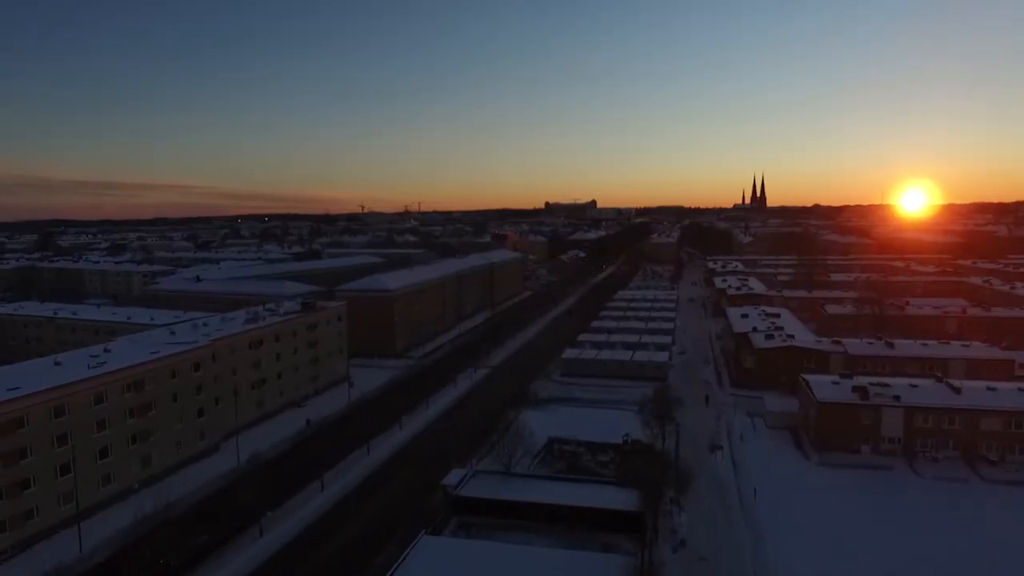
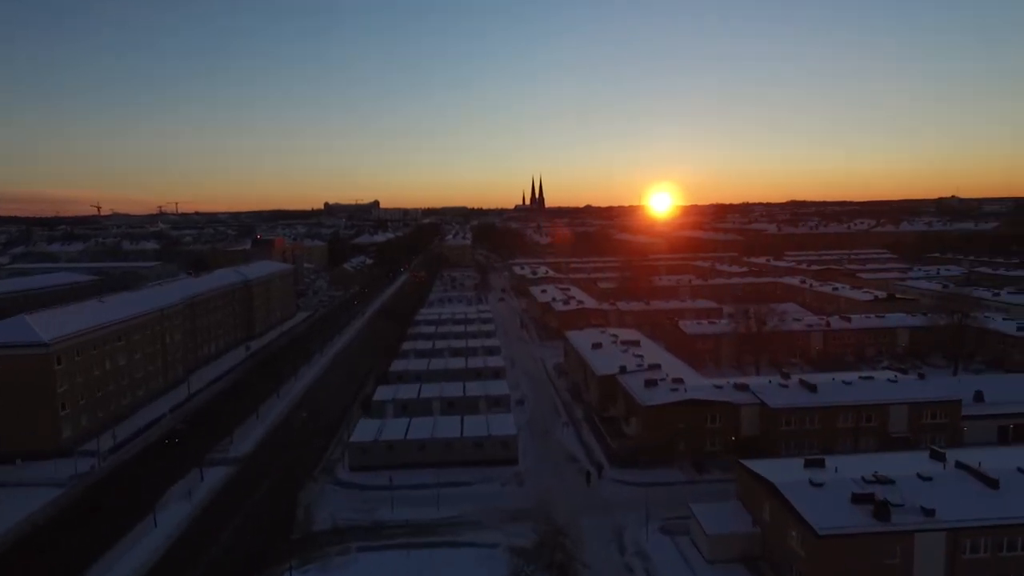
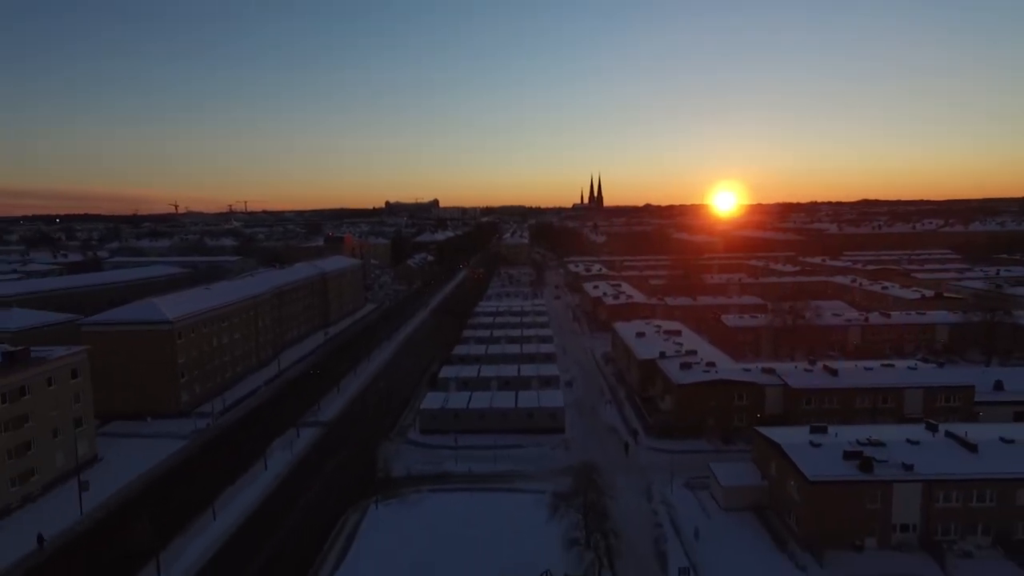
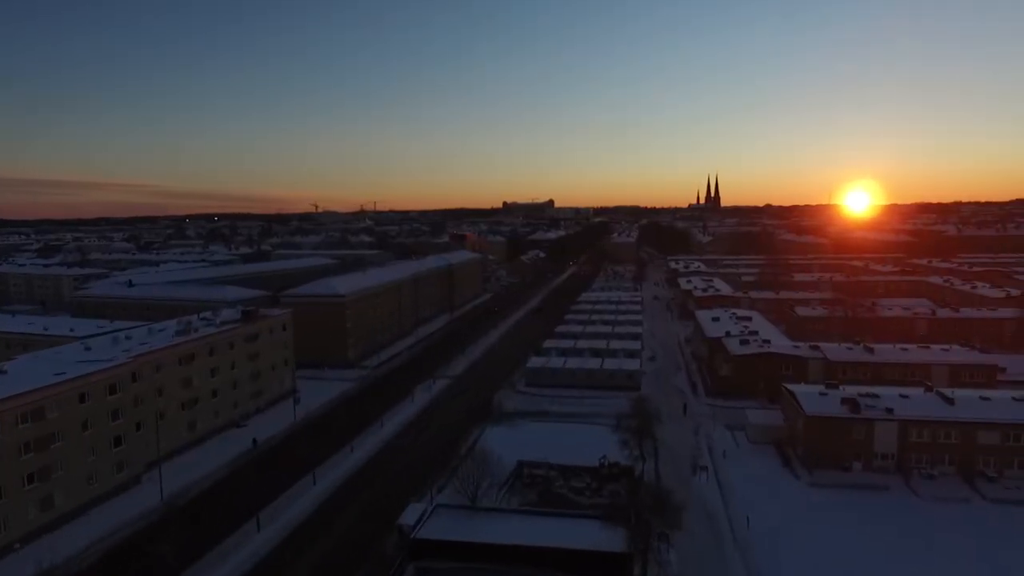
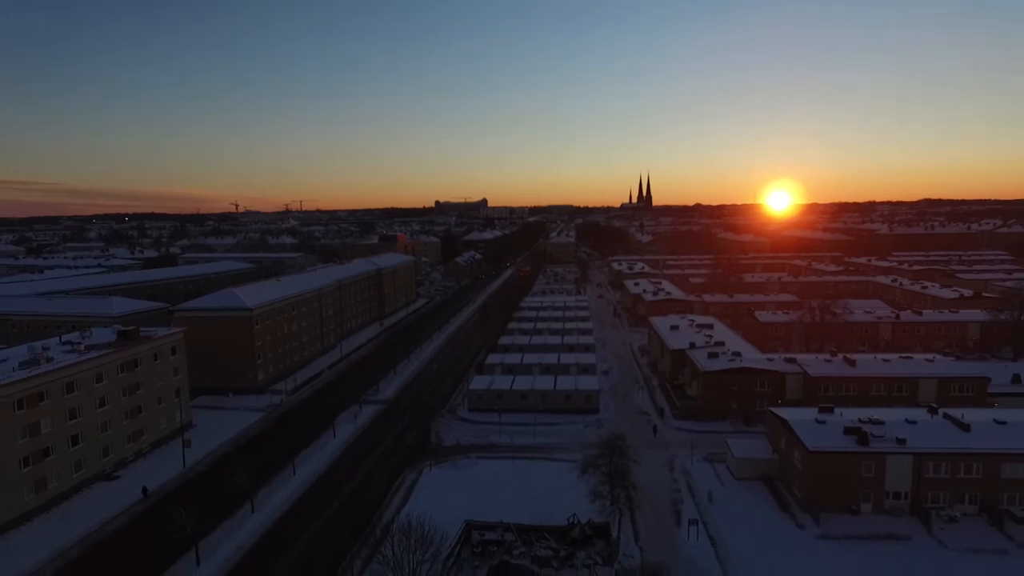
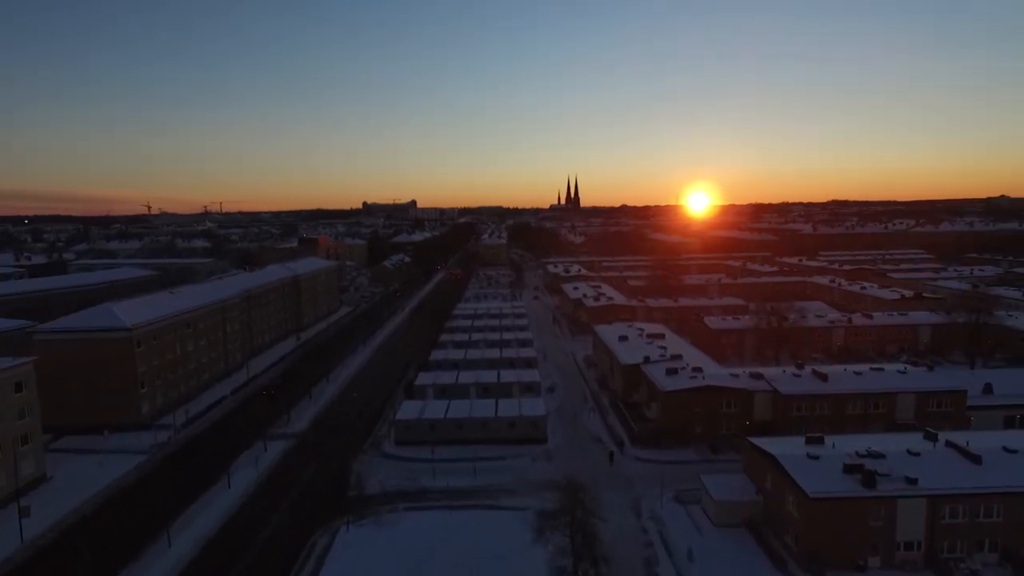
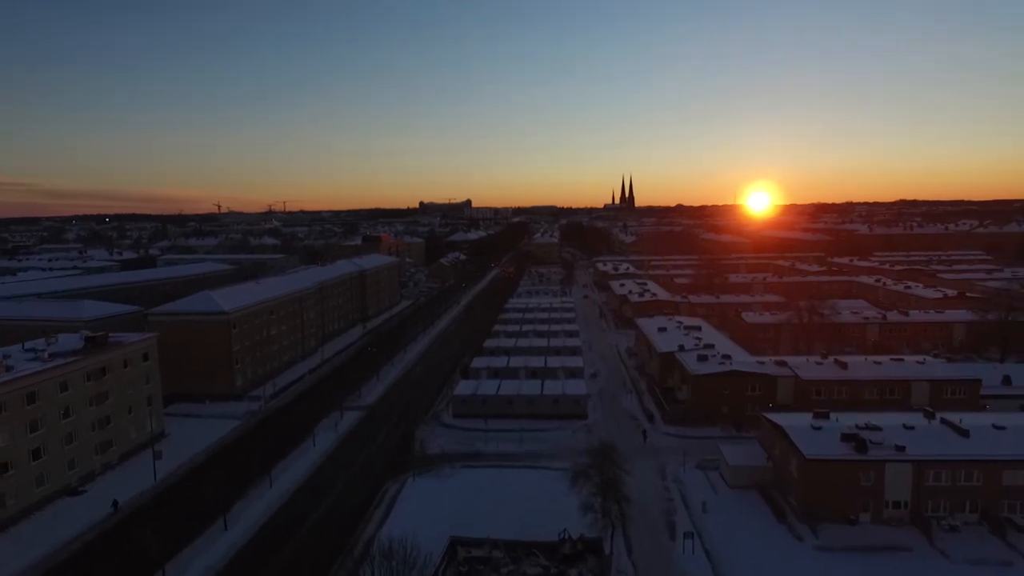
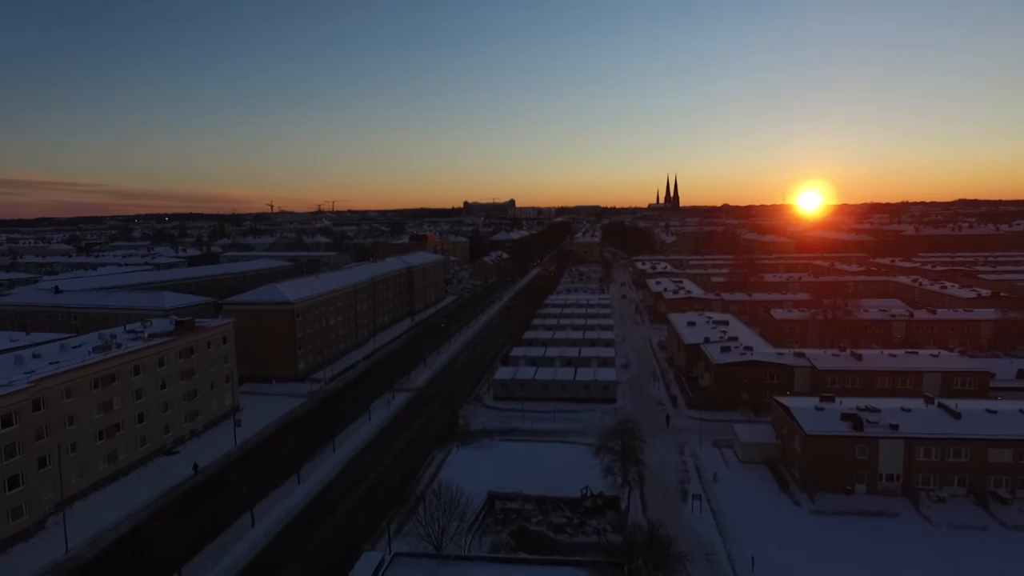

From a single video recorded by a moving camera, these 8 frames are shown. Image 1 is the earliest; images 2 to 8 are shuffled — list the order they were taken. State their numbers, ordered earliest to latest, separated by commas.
4, 8, 7, 6, 2, 3, 5
